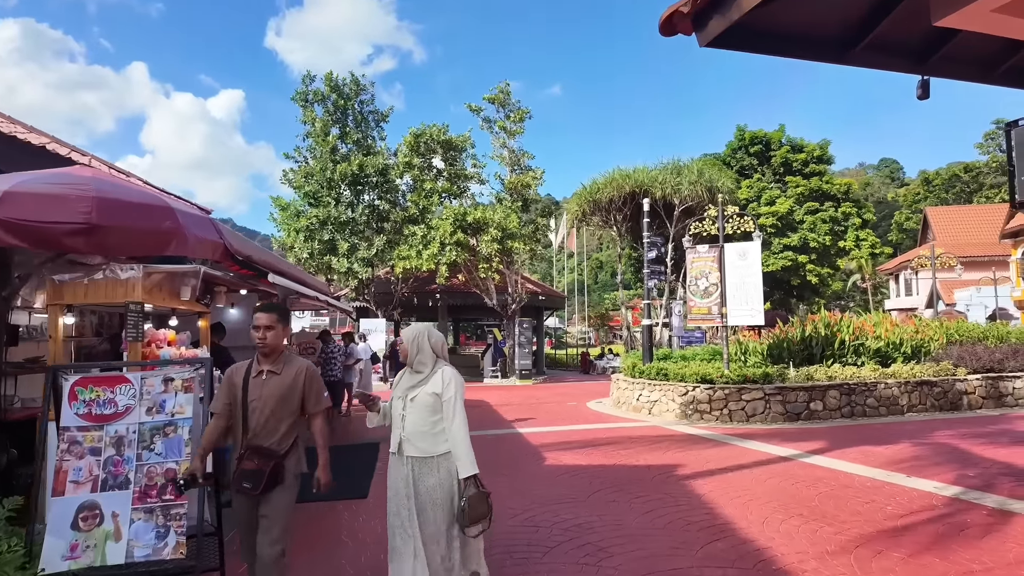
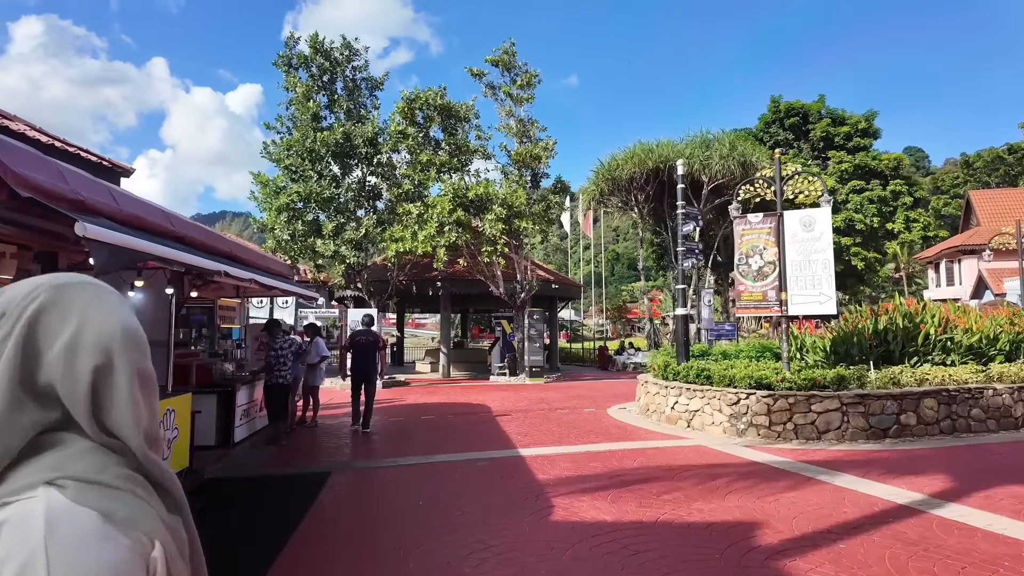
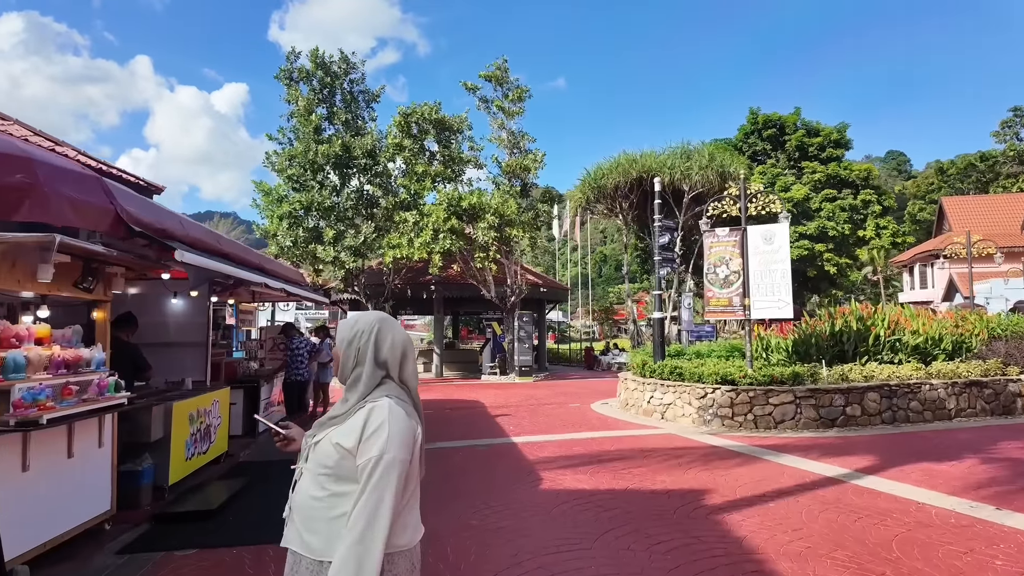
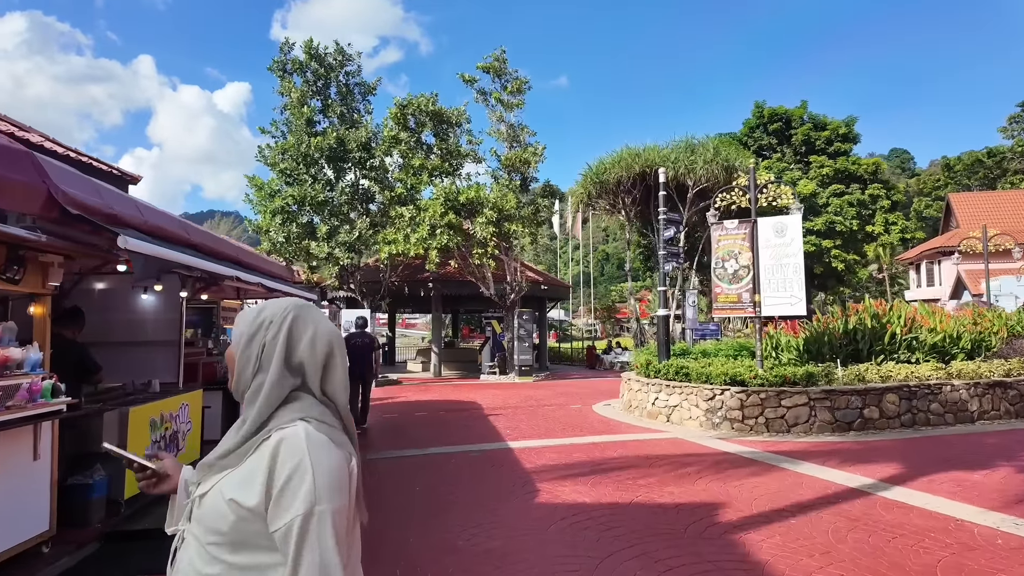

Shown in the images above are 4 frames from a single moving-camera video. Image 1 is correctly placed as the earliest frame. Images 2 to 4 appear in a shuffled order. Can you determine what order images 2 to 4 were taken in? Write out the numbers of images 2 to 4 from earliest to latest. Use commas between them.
3, 4, 2
